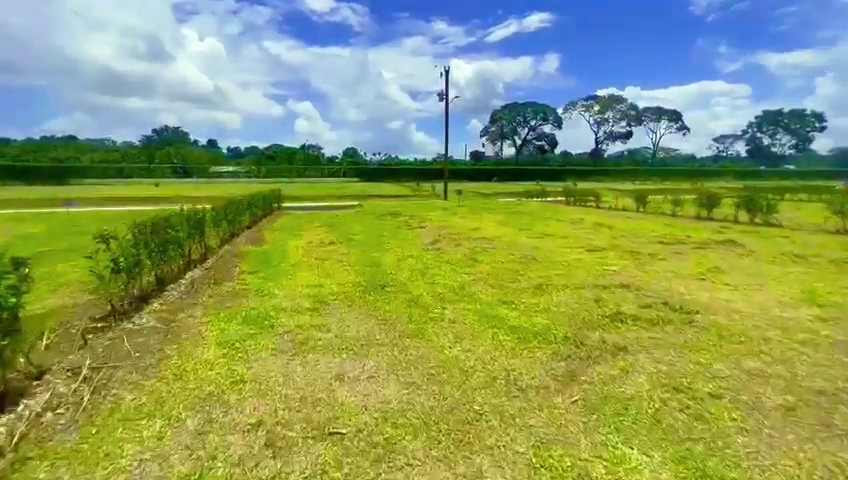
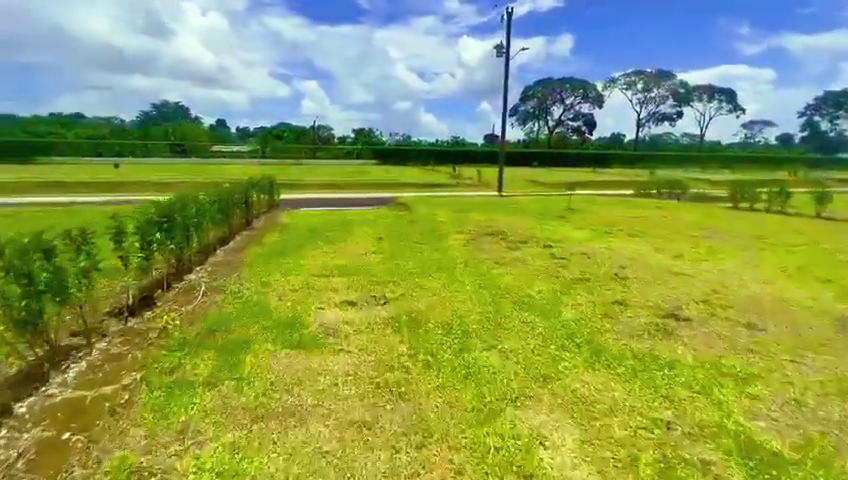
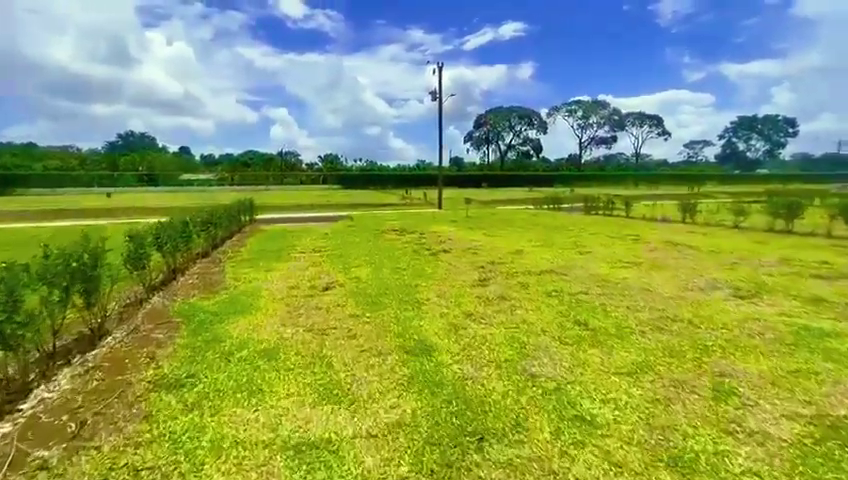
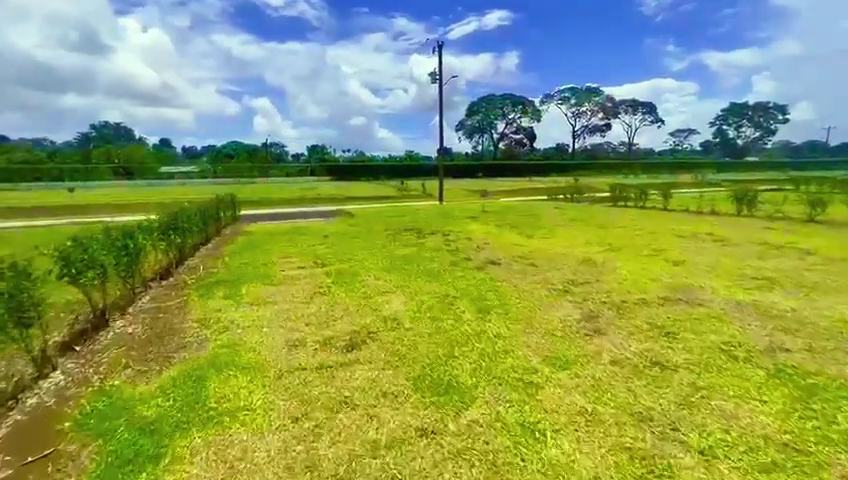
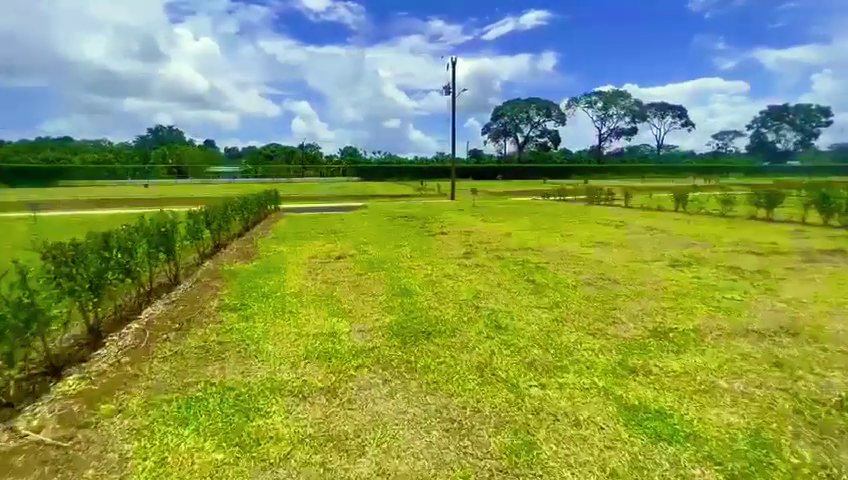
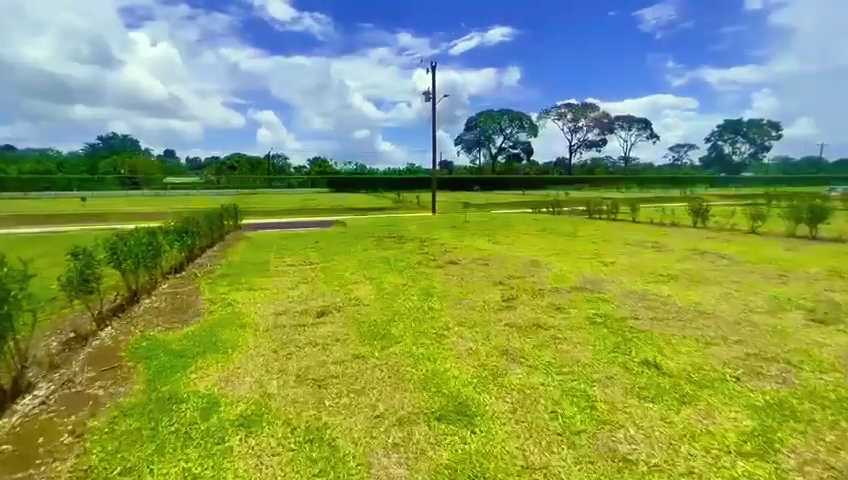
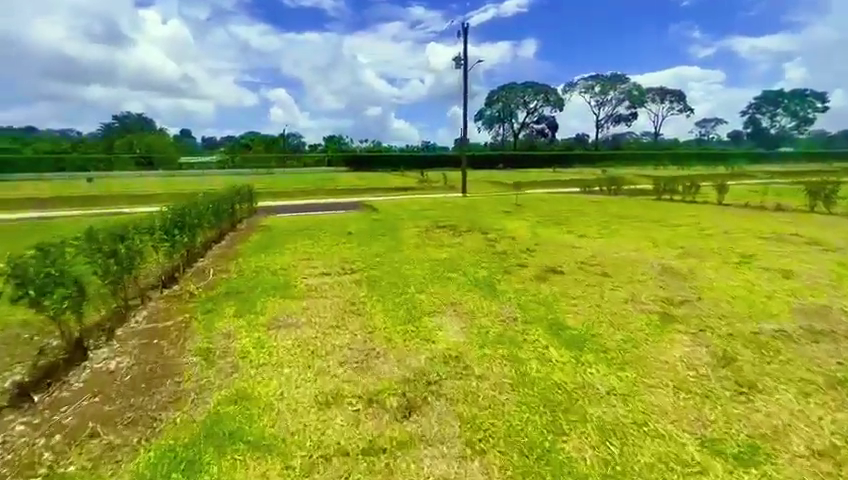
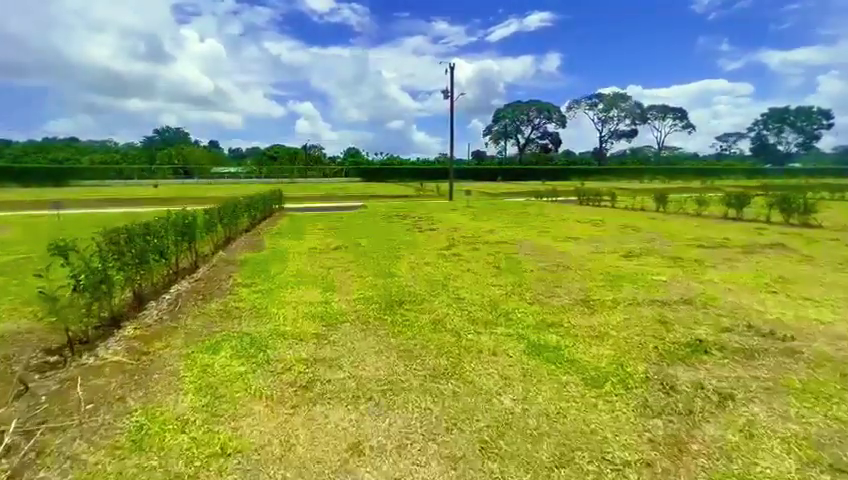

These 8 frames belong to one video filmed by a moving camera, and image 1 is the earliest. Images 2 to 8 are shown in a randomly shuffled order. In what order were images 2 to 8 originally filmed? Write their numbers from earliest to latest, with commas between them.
8, 5, 3, 6, 4, 7, 2
